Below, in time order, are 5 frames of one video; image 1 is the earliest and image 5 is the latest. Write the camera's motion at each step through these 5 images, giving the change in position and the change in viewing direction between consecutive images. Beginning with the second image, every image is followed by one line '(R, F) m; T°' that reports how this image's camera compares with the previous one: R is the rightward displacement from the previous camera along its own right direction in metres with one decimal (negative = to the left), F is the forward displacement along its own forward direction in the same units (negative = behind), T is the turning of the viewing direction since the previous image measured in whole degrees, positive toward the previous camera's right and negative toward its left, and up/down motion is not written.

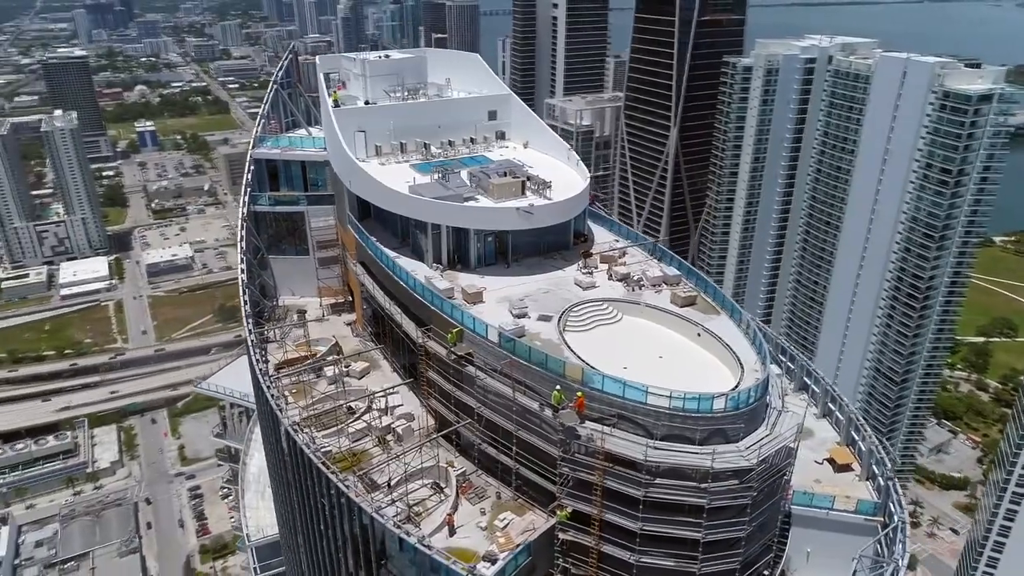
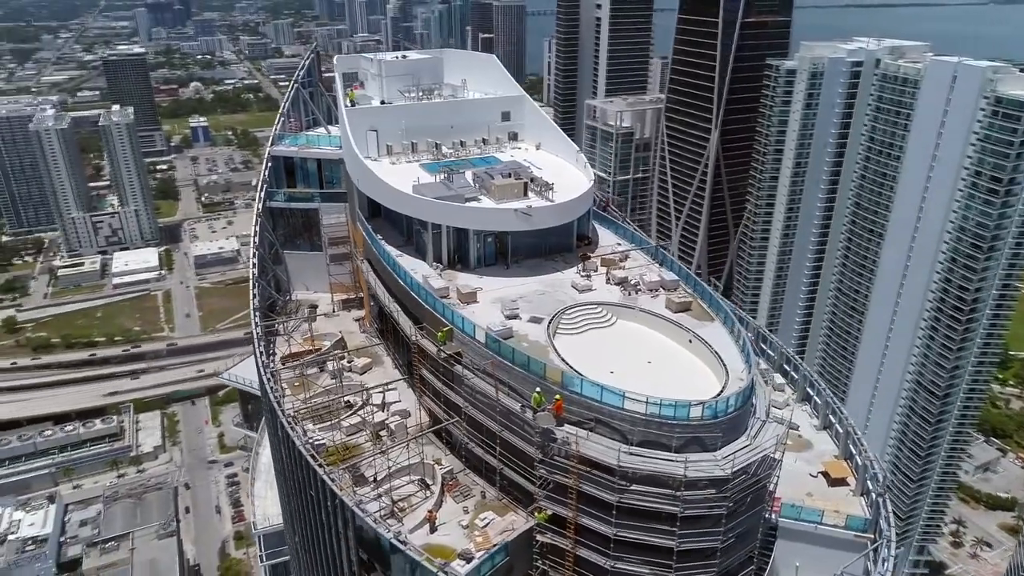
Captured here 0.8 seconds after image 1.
(+1.3, 0.0) m; -3°
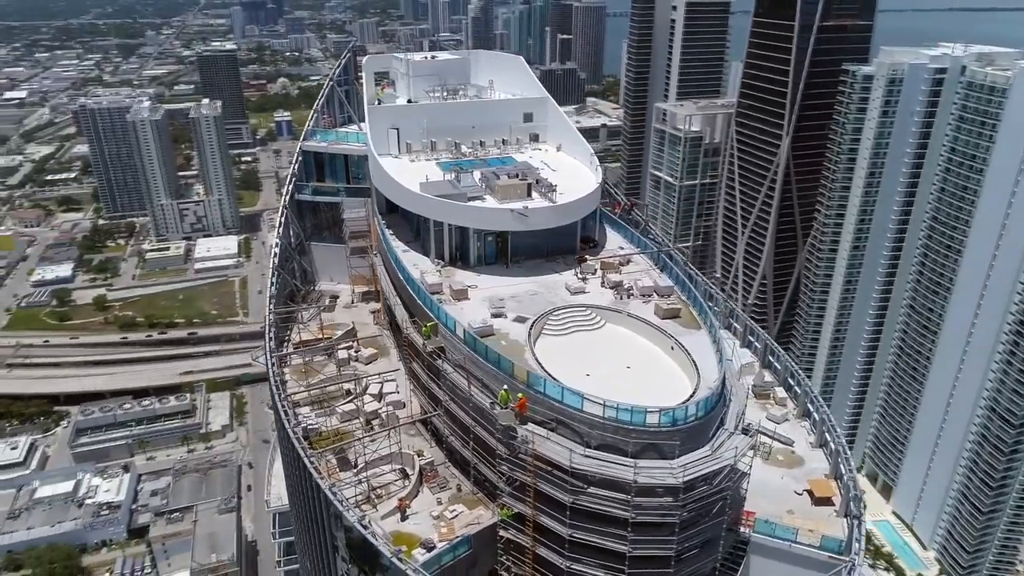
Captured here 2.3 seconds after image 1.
(+2.2, -0.2) m; -6°
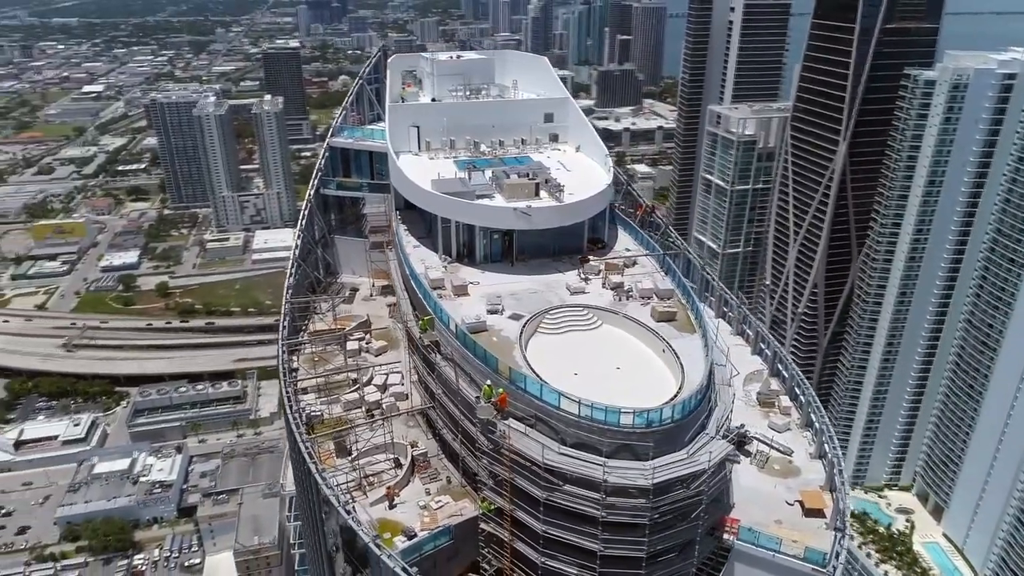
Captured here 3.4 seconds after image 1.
(+1.5, -0.2) m; -4°
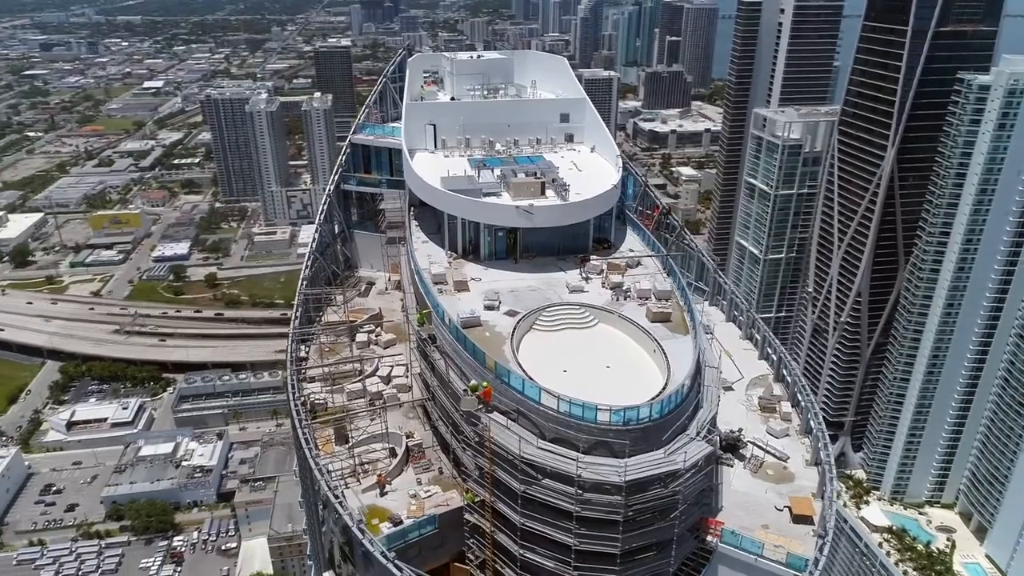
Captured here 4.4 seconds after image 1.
(+1.3, -0.3) m; -3°
